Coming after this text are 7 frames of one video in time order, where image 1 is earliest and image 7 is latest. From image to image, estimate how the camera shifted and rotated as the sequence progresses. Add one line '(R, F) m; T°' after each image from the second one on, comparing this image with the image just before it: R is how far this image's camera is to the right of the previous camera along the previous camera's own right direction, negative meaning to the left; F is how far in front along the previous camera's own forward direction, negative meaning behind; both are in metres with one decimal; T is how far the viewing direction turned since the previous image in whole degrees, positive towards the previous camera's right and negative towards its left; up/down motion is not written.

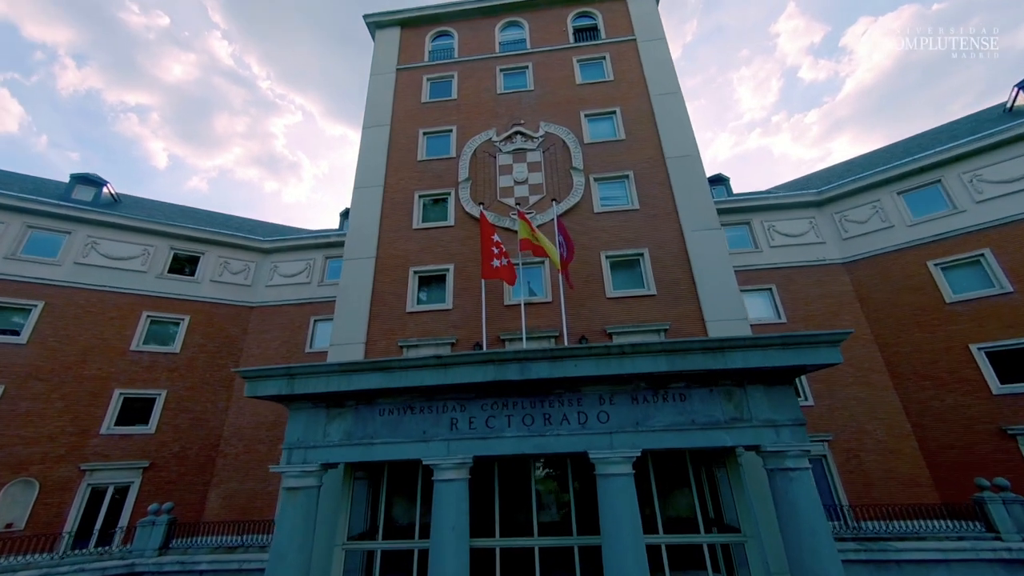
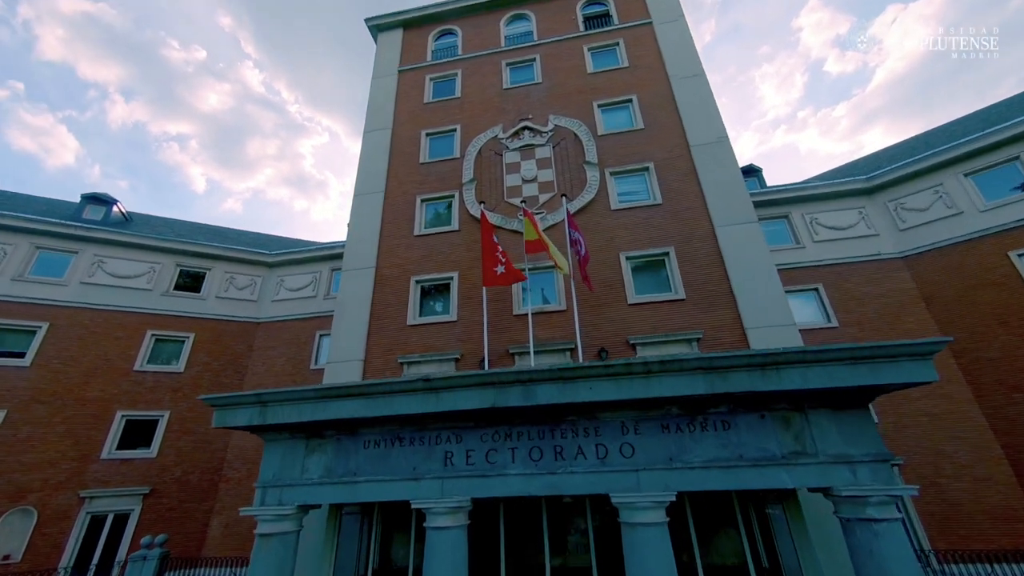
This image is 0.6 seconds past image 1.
(+0.4, +1.4) m; -3°
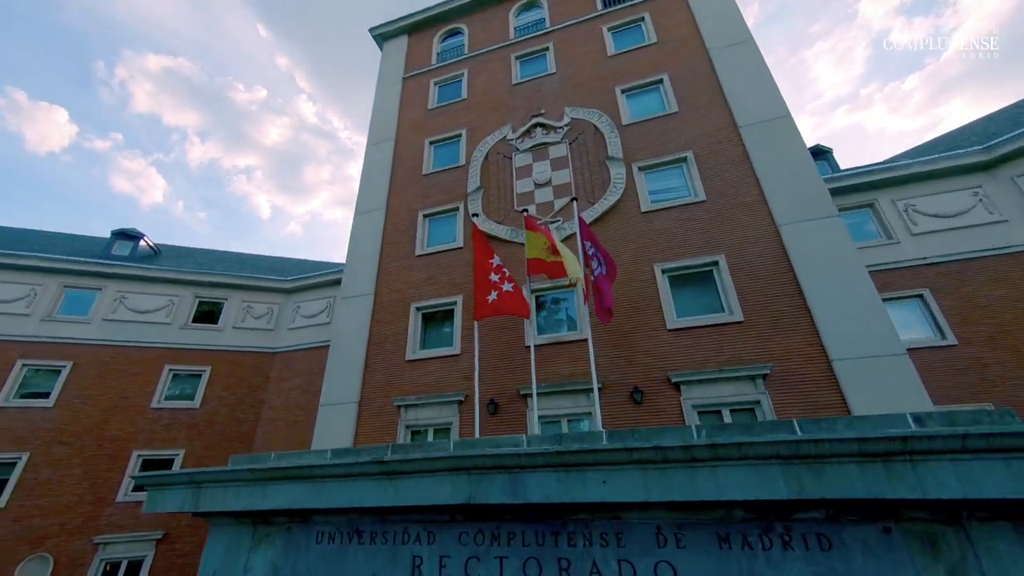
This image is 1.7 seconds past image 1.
(+0.9, +2.1) m; -7°
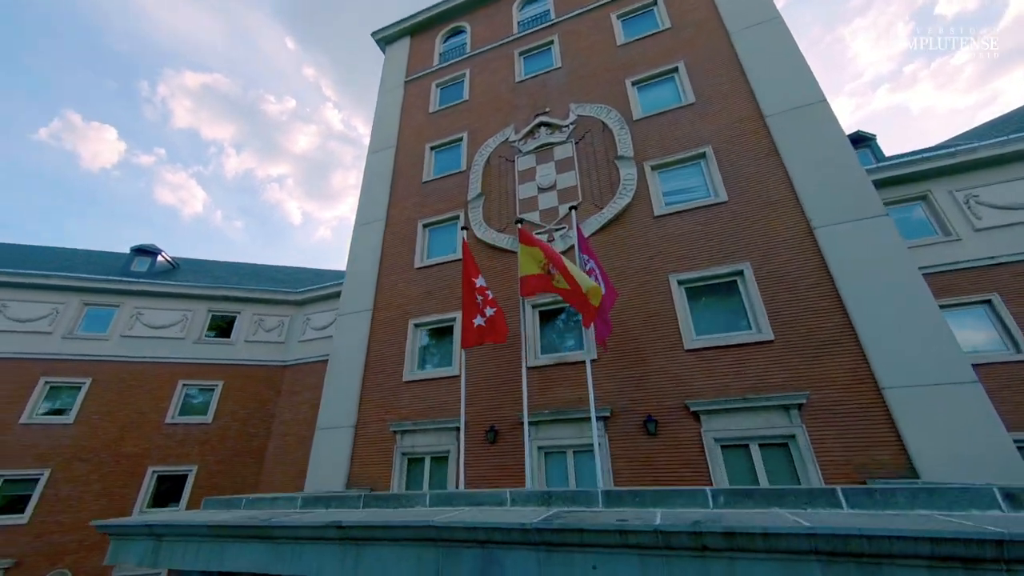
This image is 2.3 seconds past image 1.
(+0.6, +0.9) m; -4°
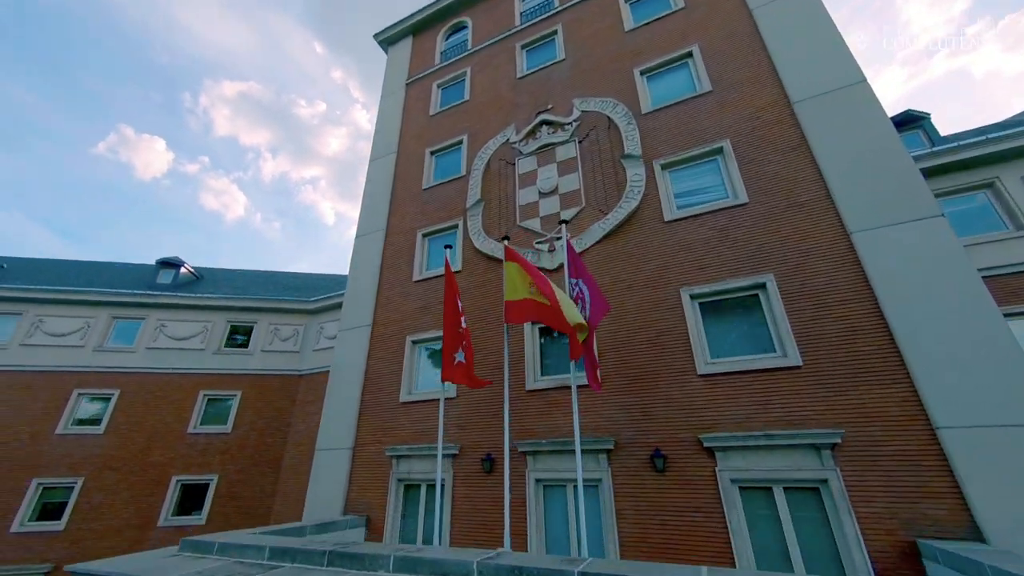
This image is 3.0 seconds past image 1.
(+0.8, +0.7) m; -4°
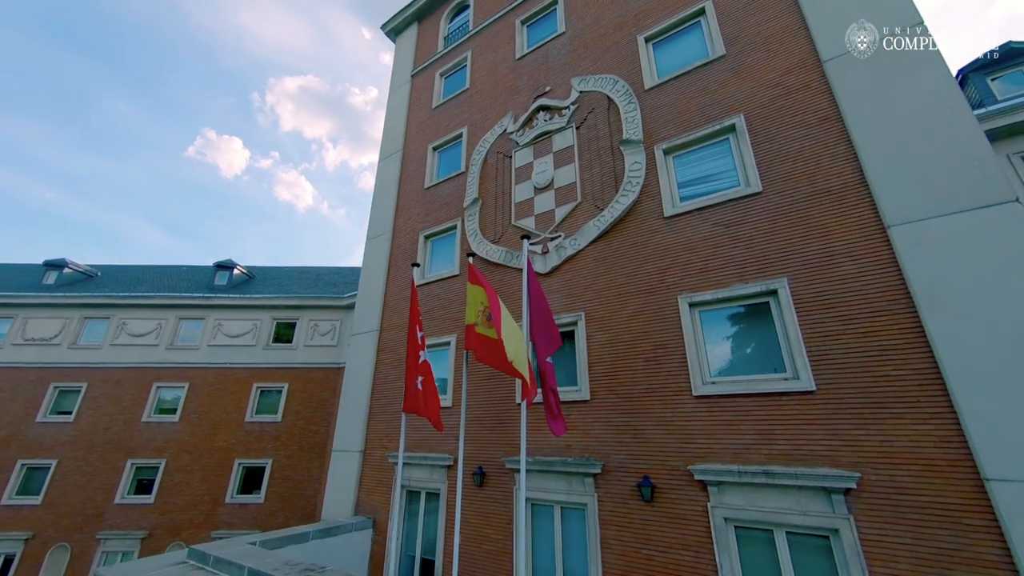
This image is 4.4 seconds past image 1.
(+1.5, +0.6) m; -8°
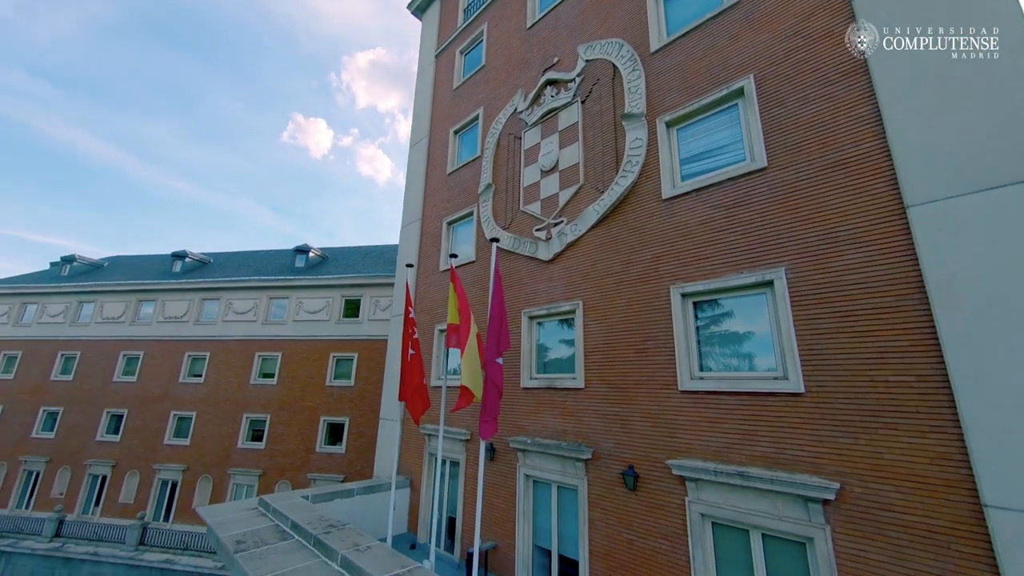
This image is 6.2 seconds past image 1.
(+1.6, 0.0) m; -11°
